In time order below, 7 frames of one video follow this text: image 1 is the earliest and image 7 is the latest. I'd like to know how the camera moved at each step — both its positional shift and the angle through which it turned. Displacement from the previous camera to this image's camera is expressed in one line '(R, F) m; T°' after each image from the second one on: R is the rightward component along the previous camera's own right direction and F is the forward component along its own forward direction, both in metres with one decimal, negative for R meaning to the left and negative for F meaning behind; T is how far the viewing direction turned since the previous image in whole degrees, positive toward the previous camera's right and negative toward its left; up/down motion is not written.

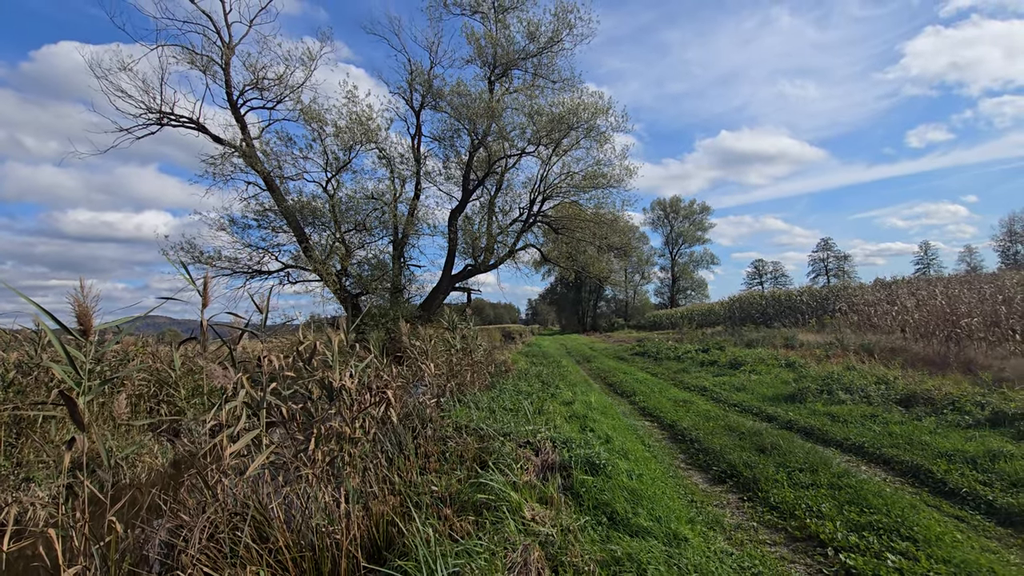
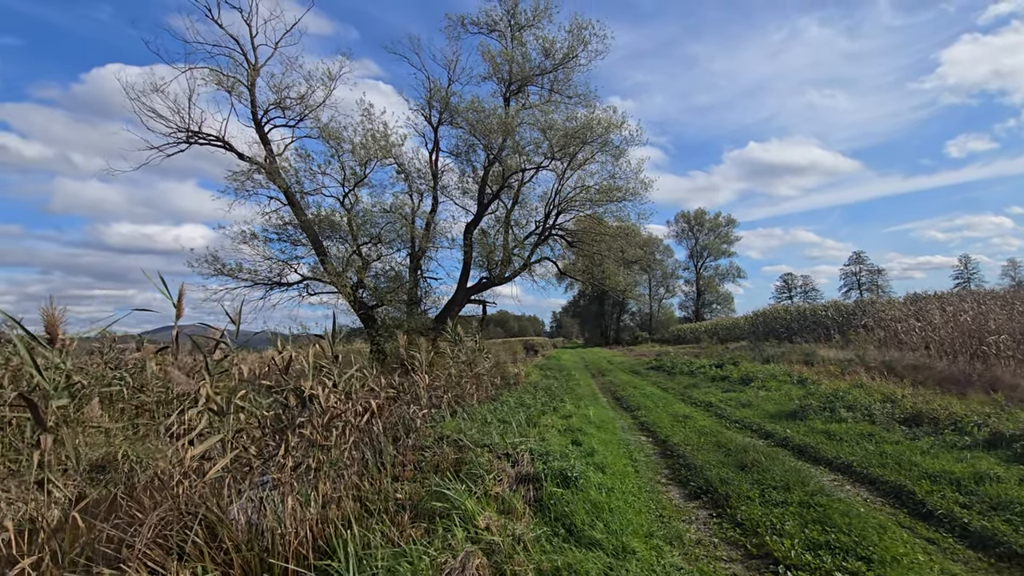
(+0.5, -0.1) m; -3°
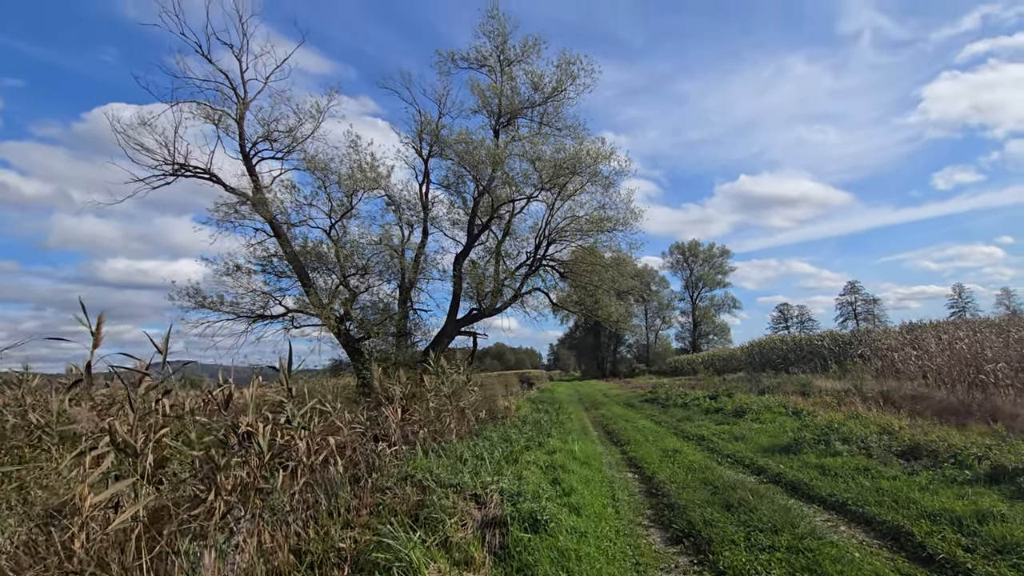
(+0.3, +0.3) m; 0°
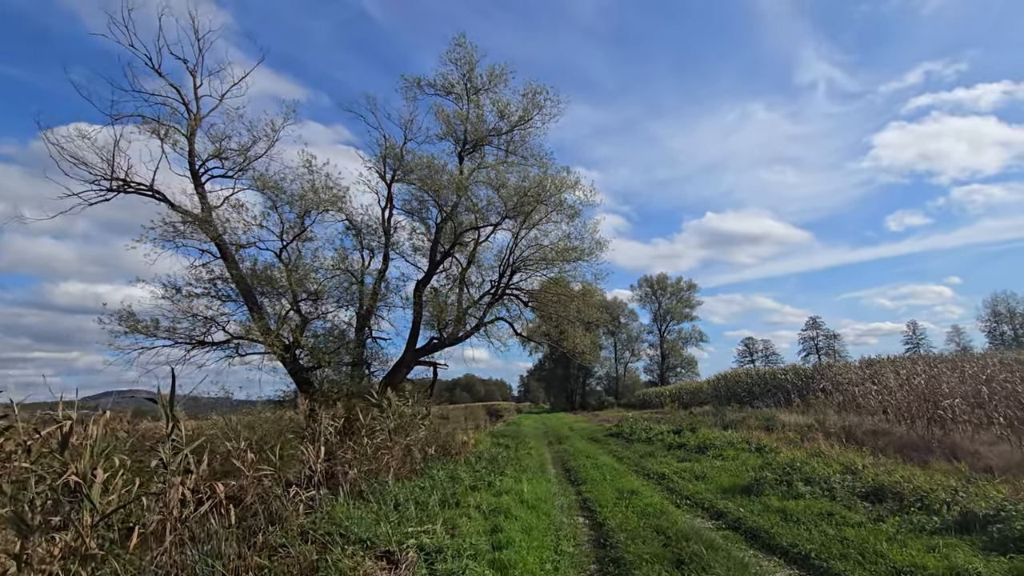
(+0.4, +0.5) m; +3°
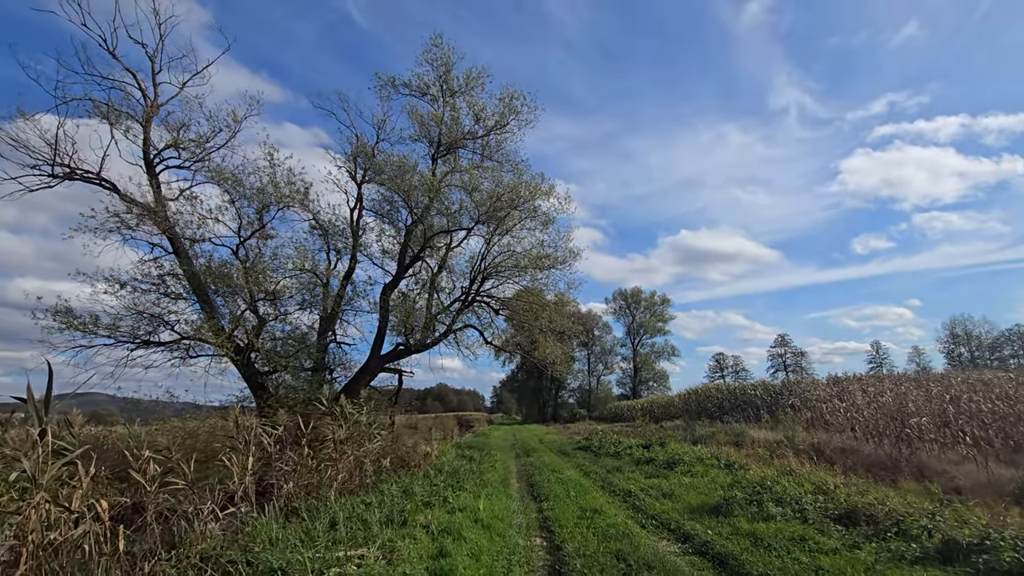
(+0.2, +0.5) m; +3°
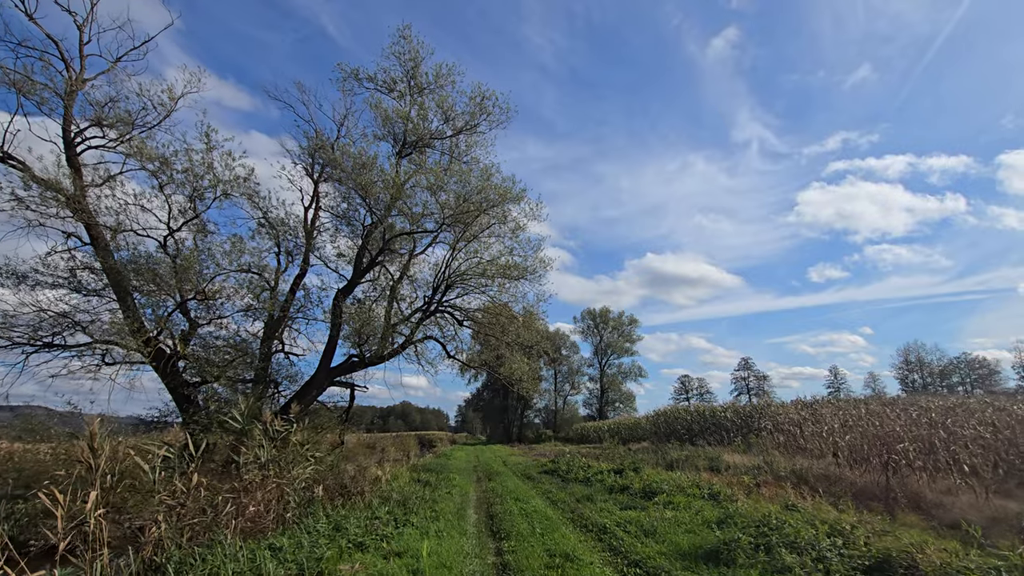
(+0.1, +1.4) m; +3°
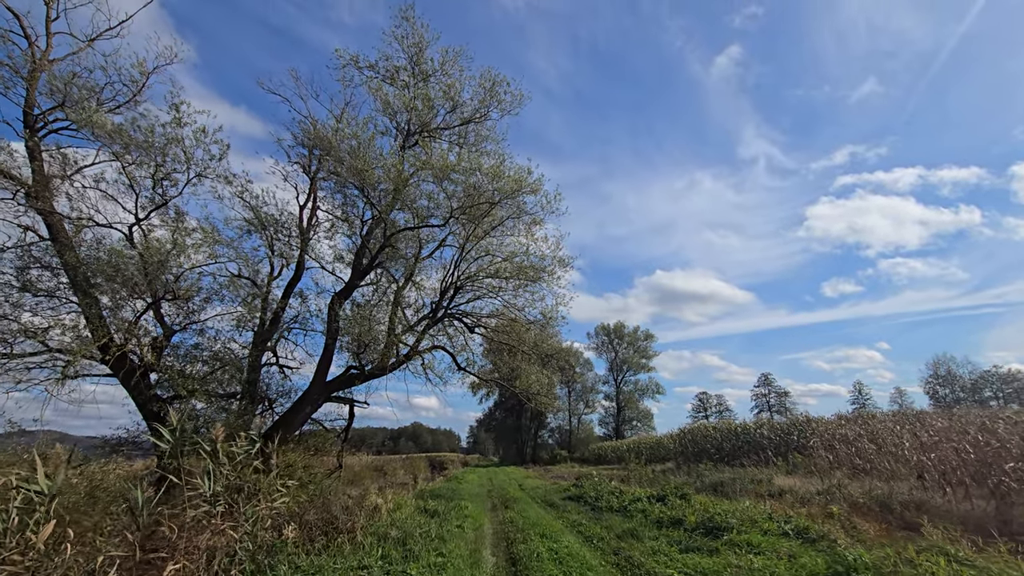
(-0.2, +2.1) m; -1°
